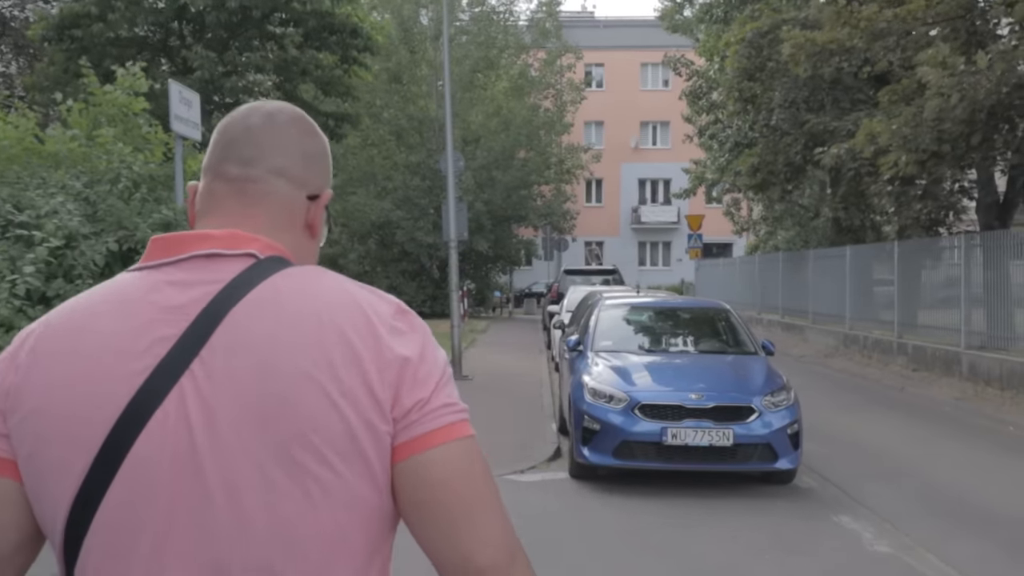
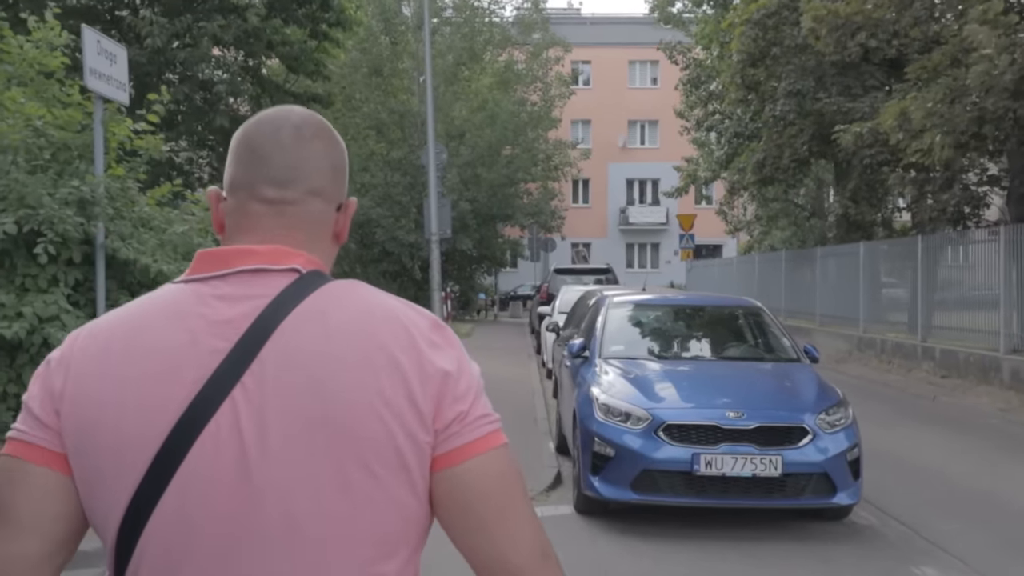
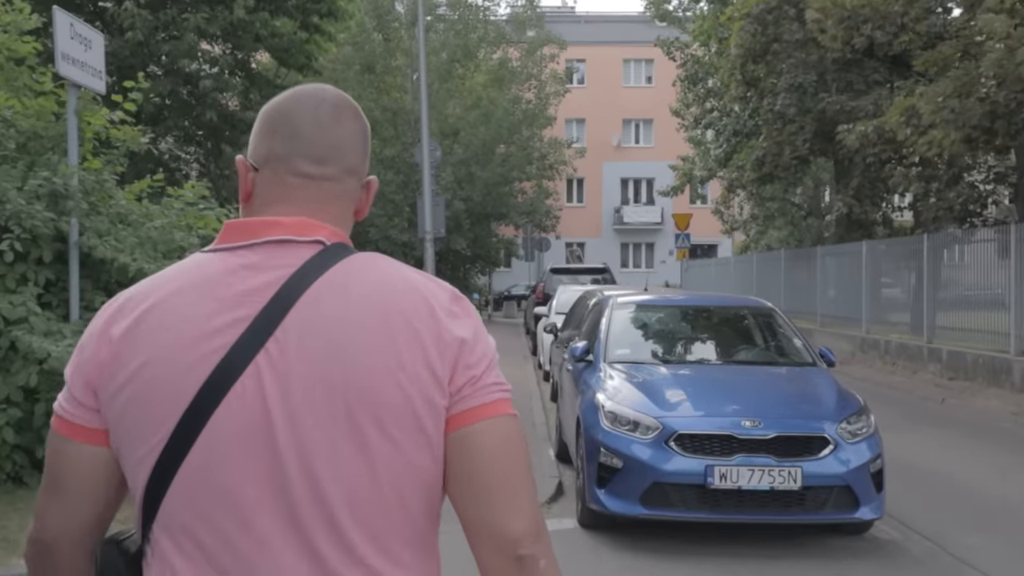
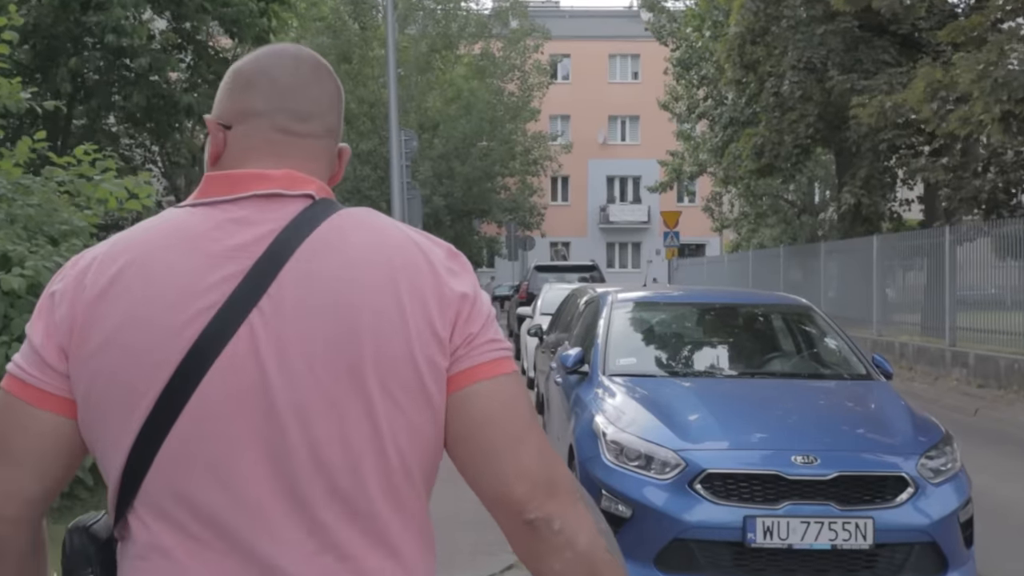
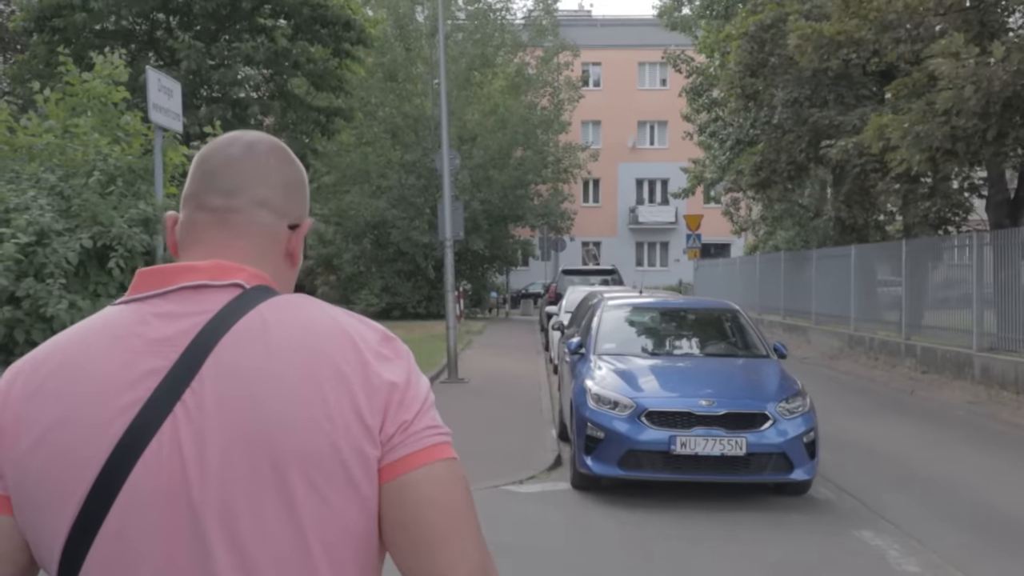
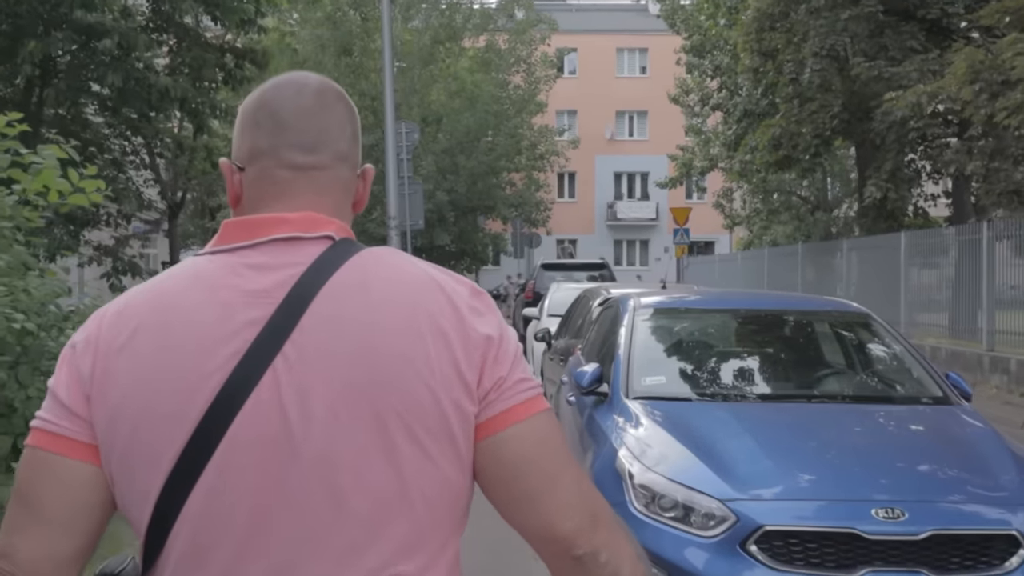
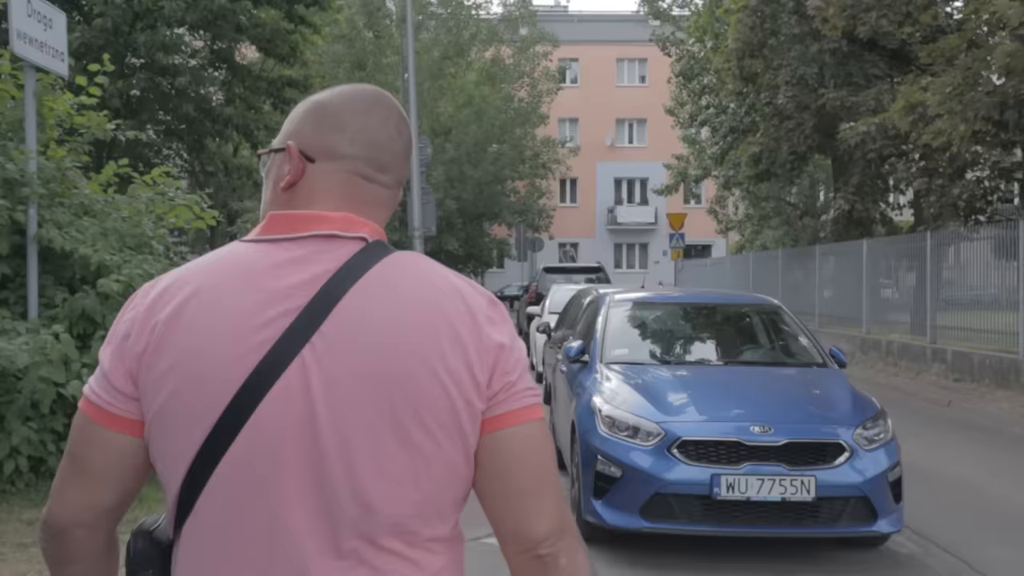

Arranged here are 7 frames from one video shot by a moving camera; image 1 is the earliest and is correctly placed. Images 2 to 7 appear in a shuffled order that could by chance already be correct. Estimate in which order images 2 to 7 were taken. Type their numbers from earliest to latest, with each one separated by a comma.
5, 2, 3, 7, 4, 6
